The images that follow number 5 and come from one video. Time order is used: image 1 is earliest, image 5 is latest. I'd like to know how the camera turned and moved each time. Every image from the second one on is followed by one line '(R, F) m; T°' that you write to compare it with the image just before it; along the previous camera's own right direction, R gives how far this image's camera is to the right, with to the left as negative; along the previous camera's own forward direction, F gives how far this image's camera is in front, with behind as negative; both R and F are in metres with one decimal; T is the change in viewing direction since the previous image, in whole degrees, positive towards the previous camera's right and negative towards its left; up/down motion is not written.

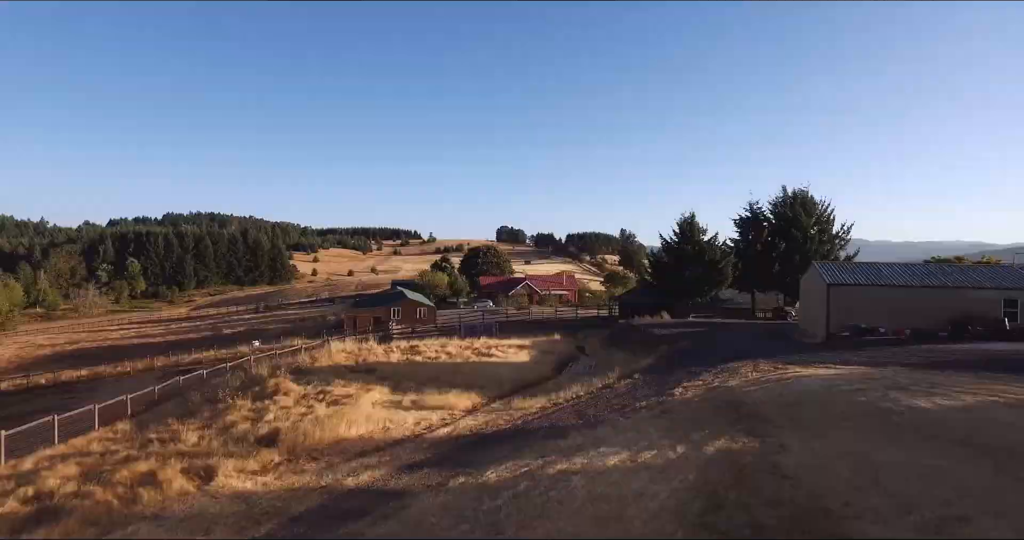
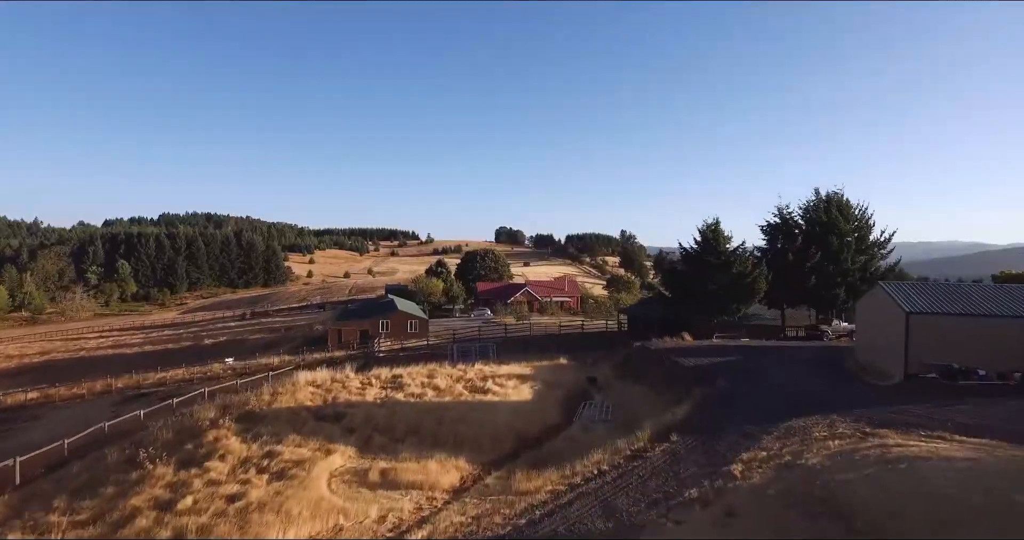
(0.0, +2.9) m; 0°
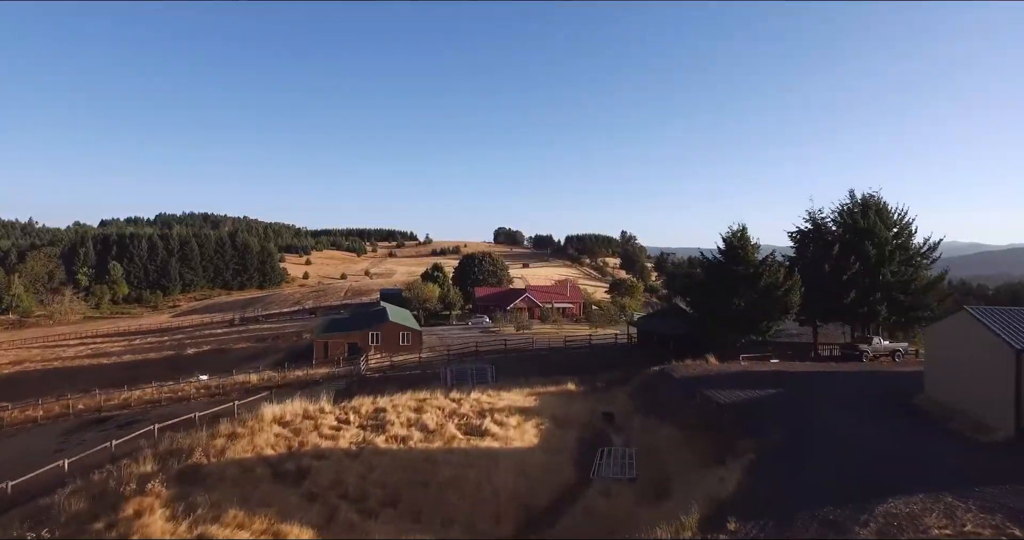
(-0.1, +2.5) m; 0°
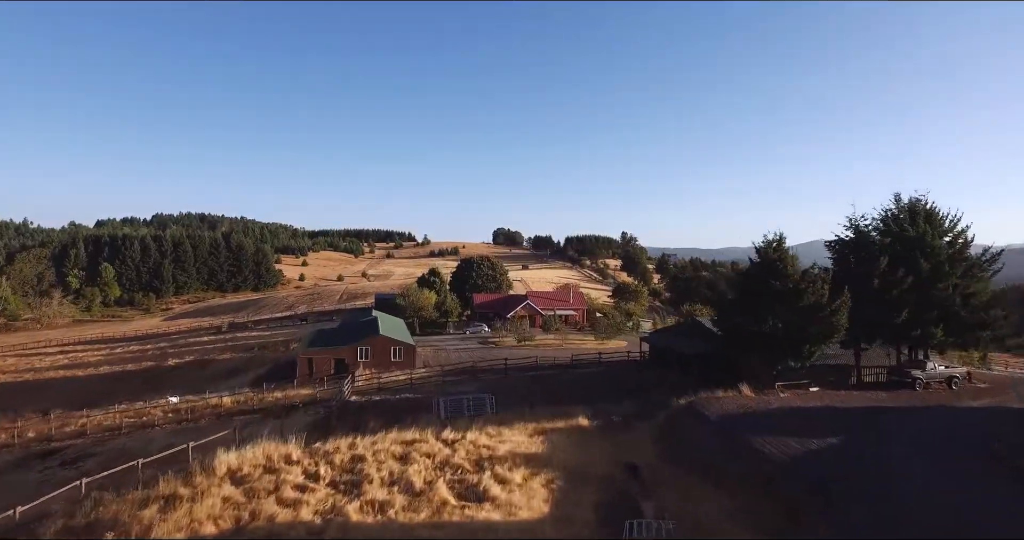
(-0.1, +2.5) m; 0°
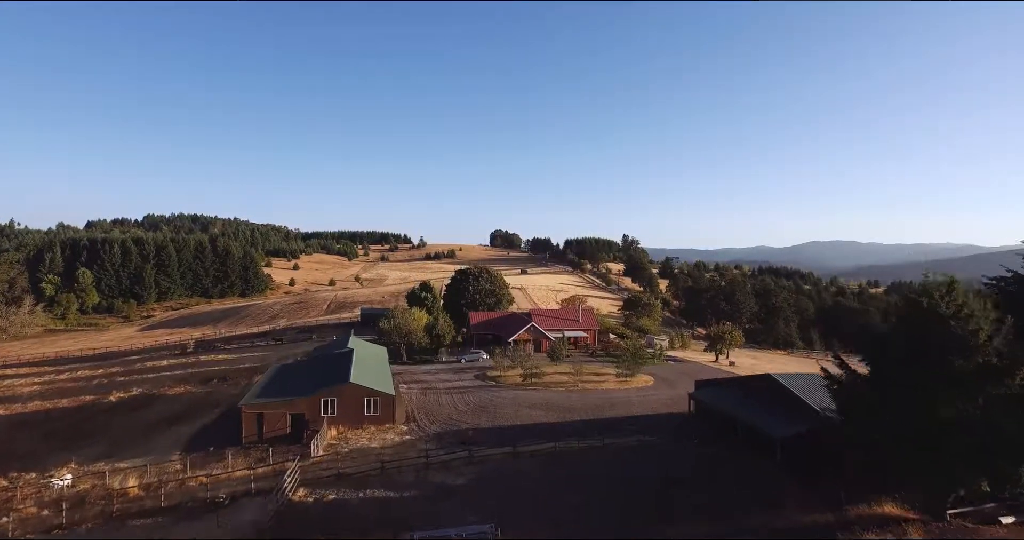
(-0.4, +6.3) m; 0°
